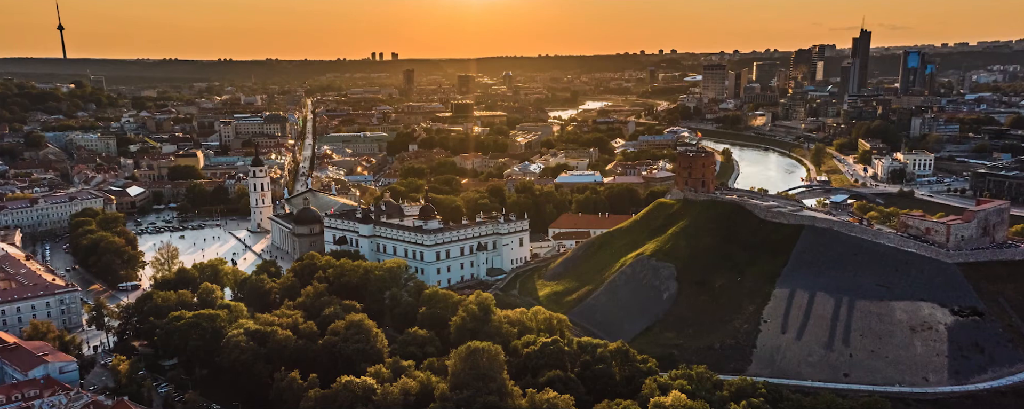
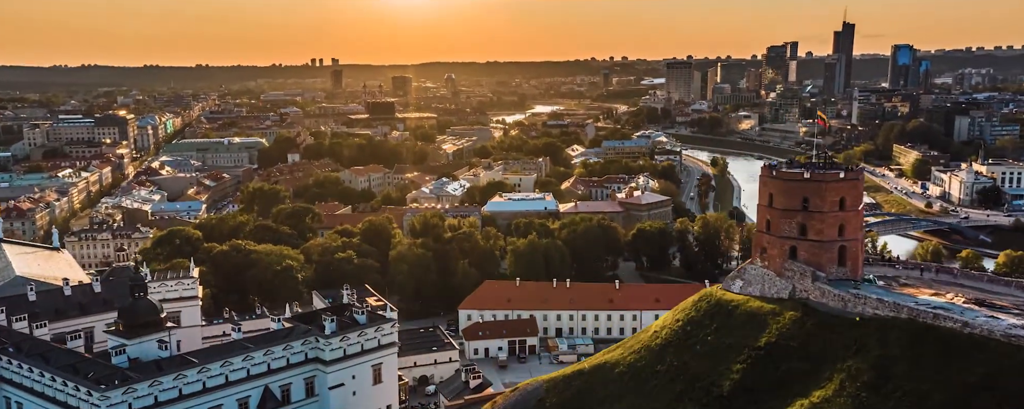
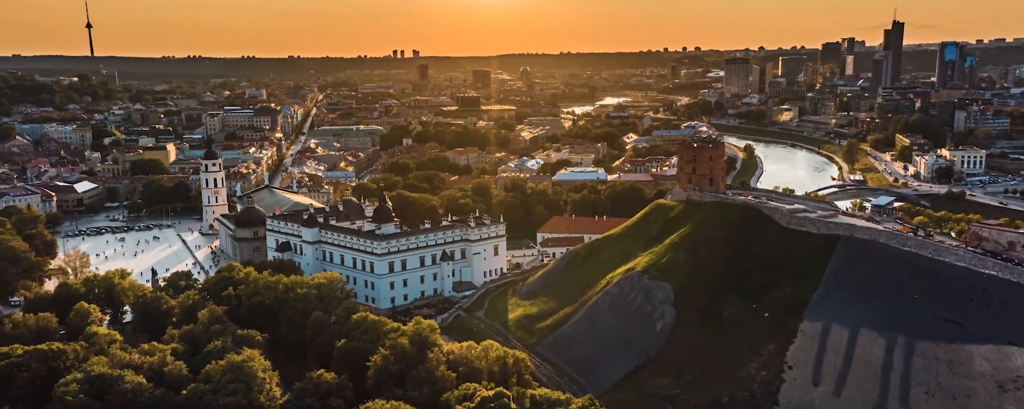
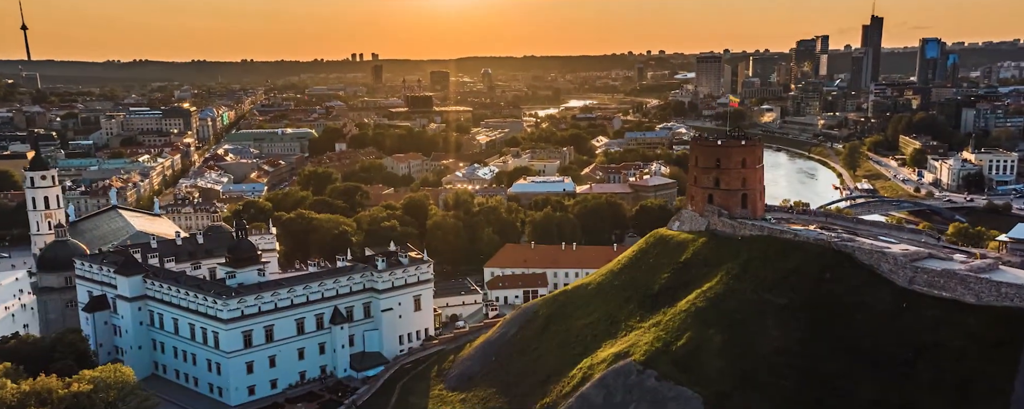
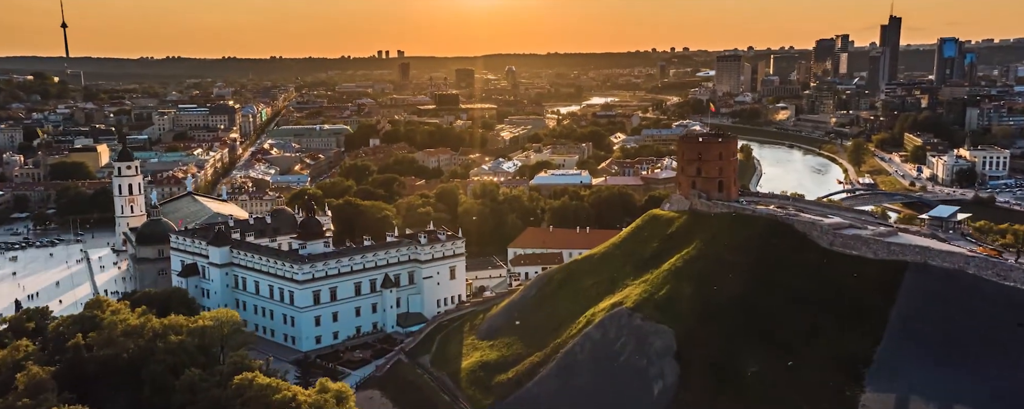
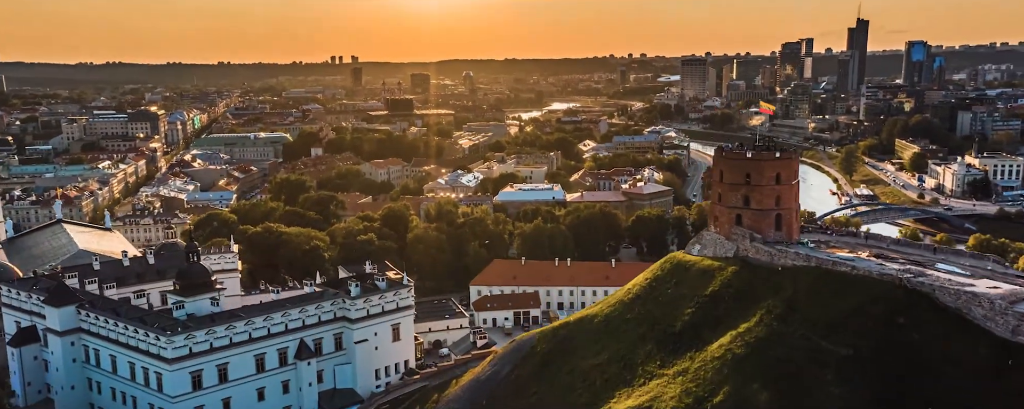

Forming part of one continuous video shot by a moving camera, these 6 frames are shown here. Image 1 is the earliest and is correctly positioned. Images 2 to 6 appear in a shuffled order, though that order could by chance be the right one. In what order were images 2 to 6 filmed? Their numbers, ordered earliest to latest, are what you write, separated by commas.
3, 5, 4, 6, 2
